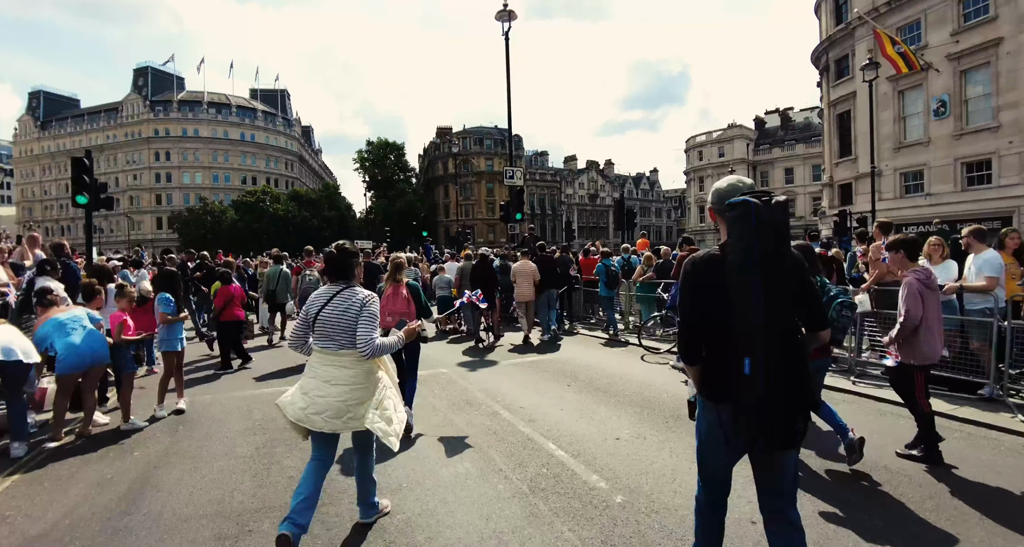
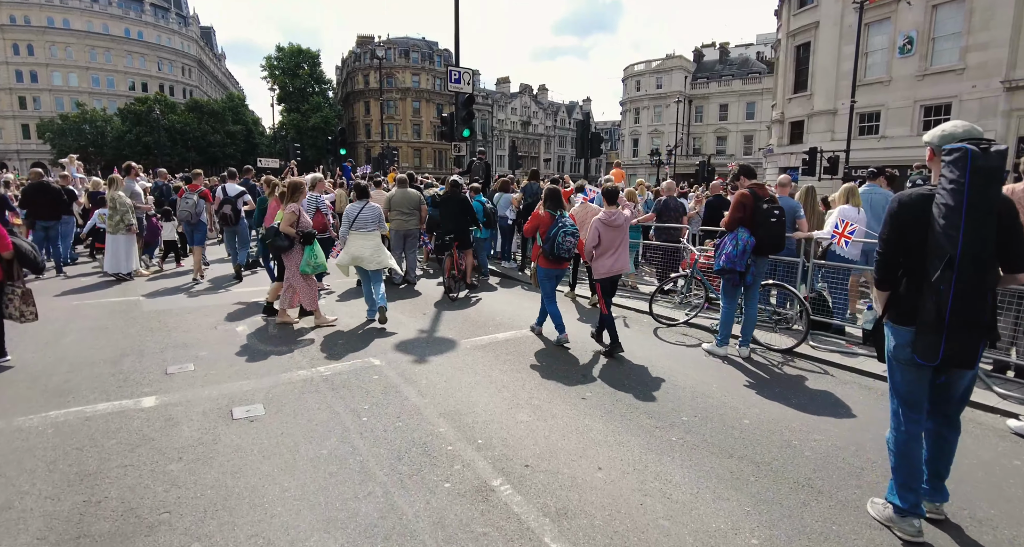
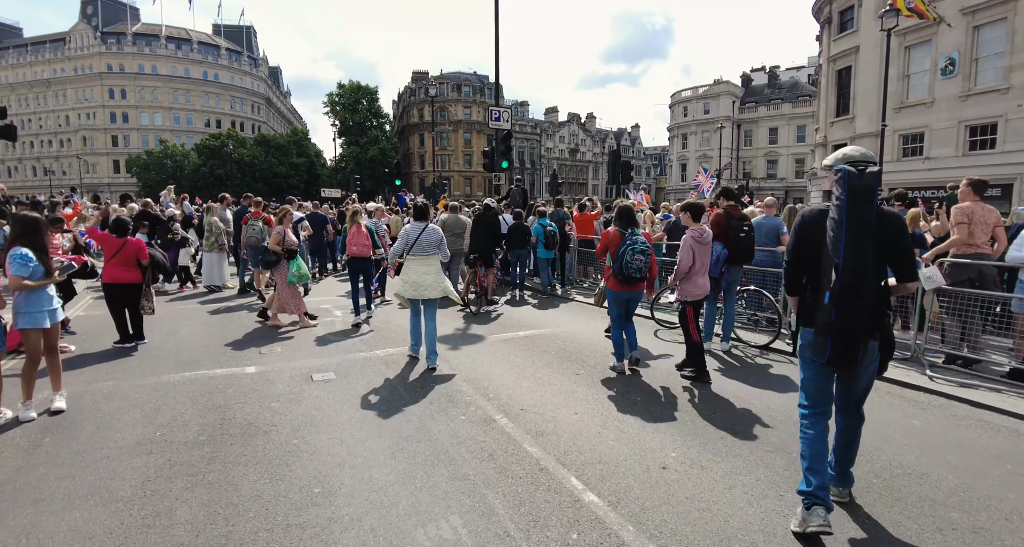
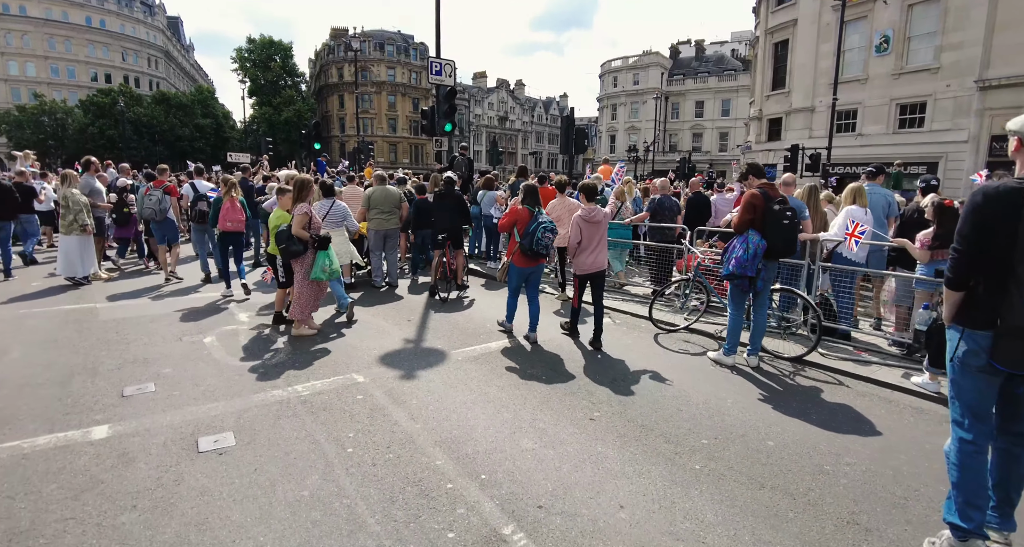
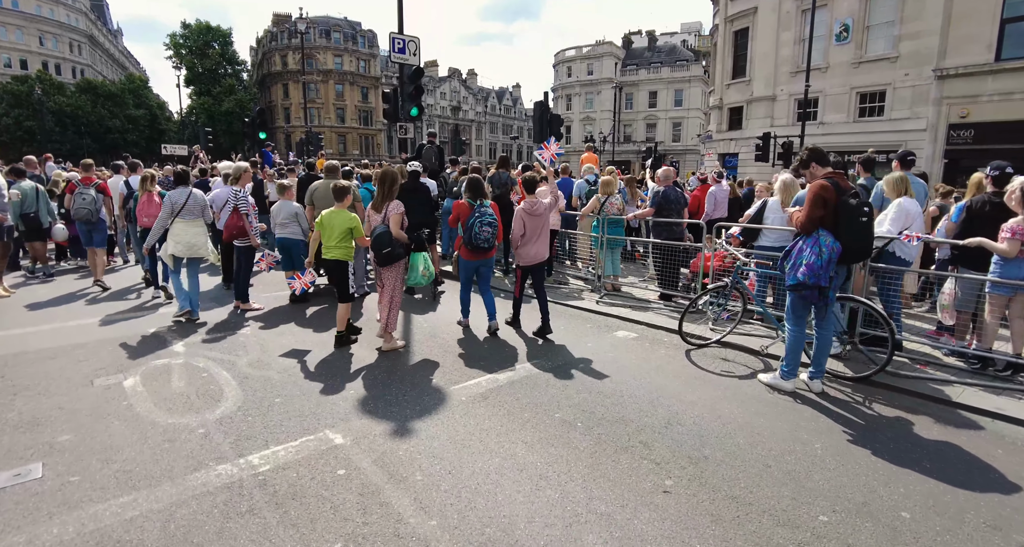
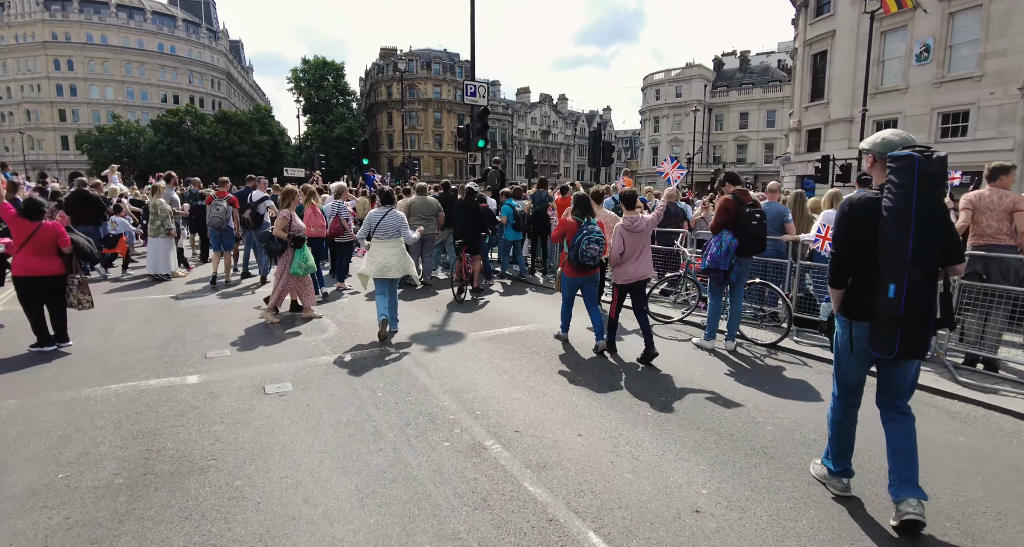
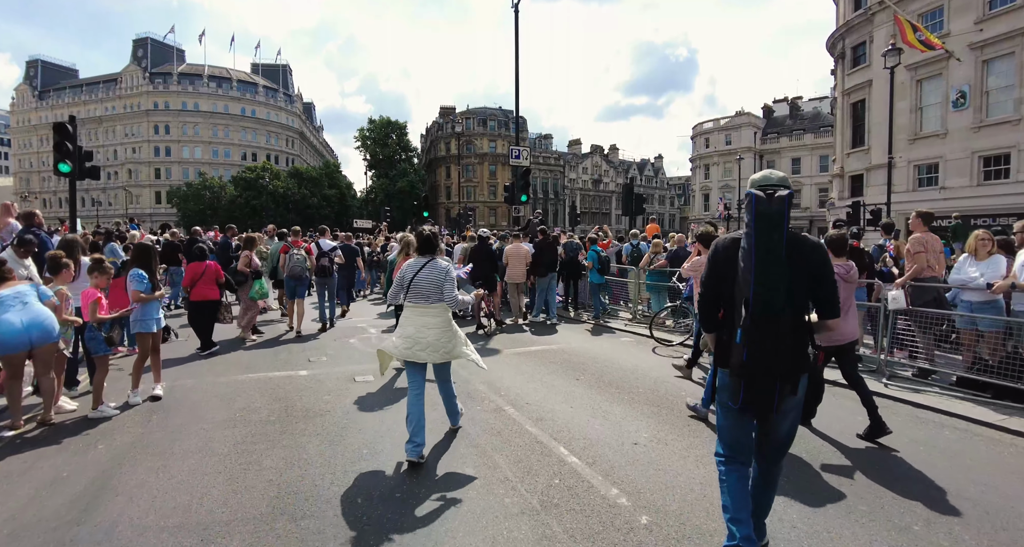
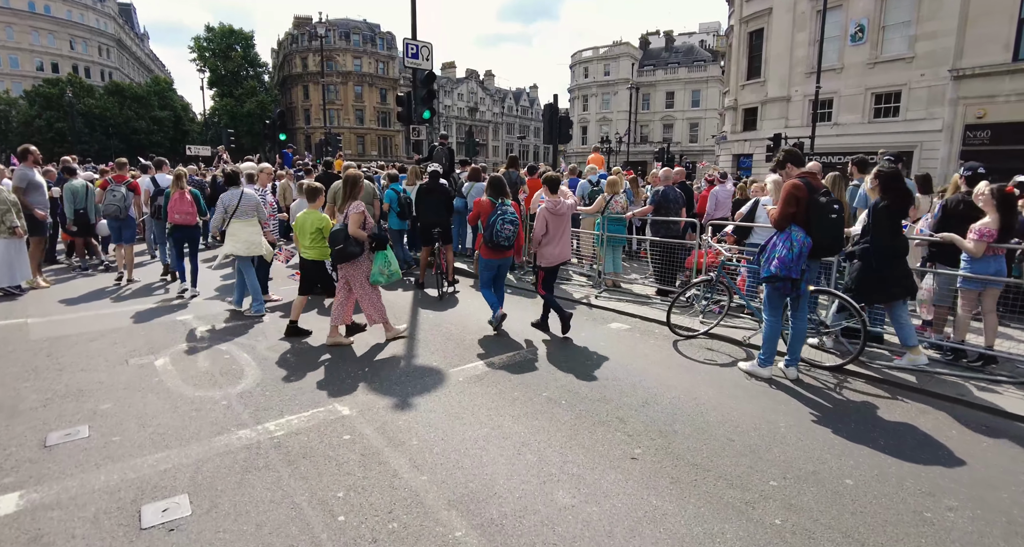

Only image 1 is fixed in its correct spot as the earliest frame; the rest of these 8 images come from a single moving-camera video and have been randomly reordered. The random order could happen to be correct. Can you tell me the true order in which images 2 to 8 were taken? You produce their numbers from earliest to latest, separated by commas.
7, 3, 6, 2, 4, 8, 5
